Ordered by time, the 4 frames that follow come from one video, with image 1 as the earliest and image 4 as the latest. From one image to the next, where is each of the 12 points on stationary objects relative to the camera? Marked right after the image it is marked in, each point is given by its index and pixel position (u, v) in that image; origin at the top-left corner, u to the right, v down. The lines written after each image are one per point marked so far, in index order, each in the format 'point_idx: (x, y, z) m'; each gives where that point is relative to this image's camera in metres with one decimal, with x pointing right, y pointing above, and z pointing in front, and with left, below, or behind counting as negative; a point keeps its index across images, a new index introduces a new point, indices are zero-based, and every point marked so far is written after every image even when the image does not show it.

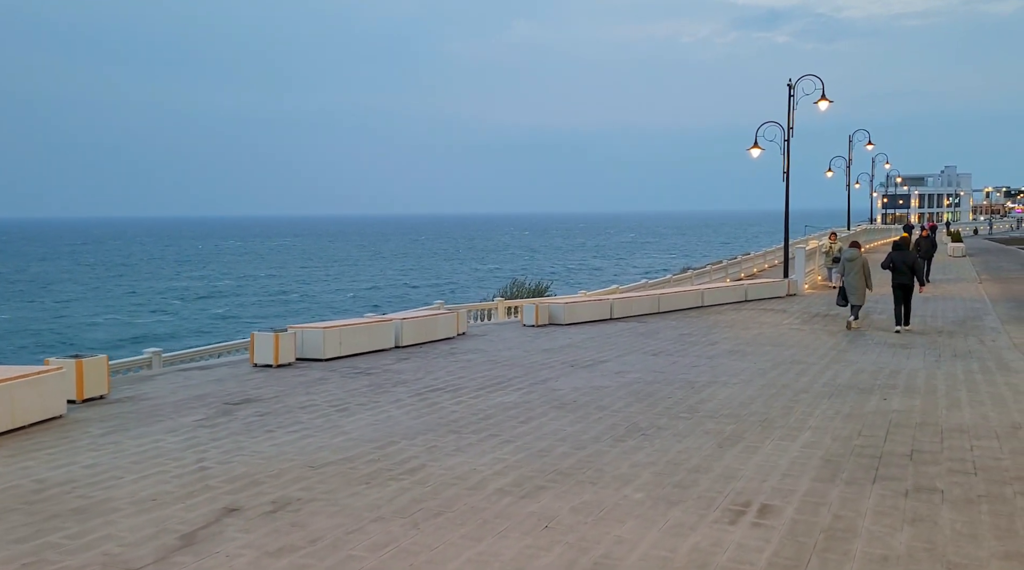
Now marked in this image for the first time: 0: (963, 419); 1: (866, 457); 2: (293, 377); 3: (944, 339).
0: (+4.1, -1.2, +9.0) m
1: (+2.6, -1.3, +7.4) m
2: (-2.5, -1.0, +11.1) m
3: (+7.6, -1.0, +17.5) m
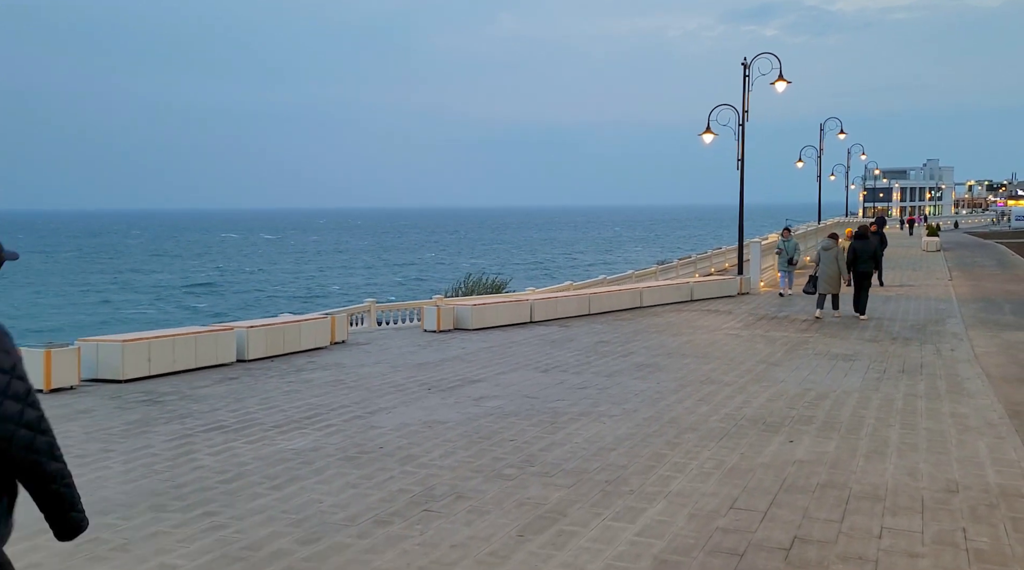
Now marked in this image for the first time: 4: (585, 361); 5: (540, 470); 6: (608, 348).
0: (+2.5, -1.3, +6.7) m
1: (+1.1, -1.4, +5.1) m
2: (-4.1, -1.1, +8.7) m
3: (+5.9, -1.0, +15.2) m
4: (+1.0, -1.0, +13.3) m
5: (+0.2, -1.3, +6.8) m
6: (+1.5, -1.0, +15.3) m
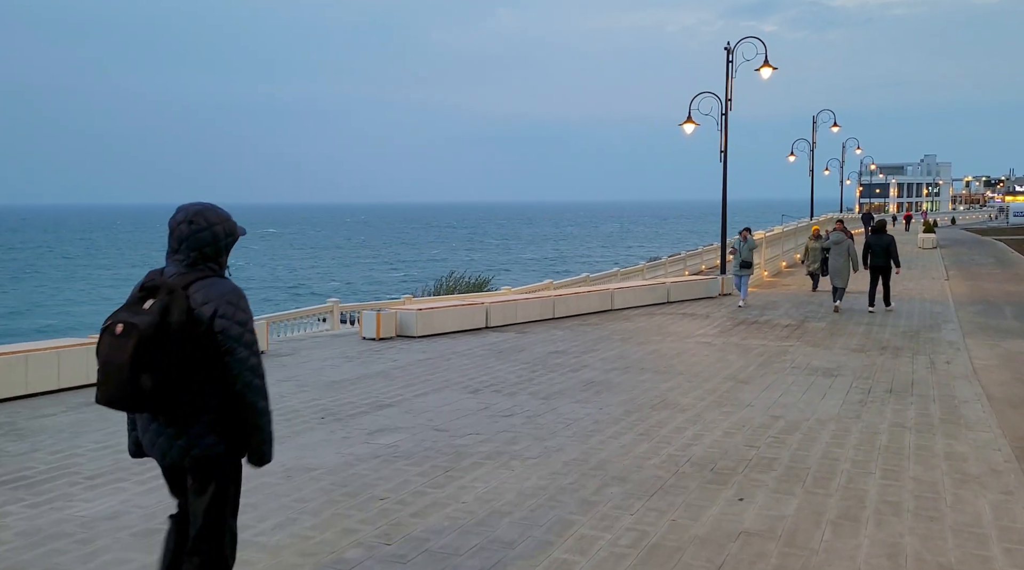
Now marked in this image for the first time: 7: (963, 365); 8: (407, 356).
0: (+1.7, -1.4, +5.0) m
1: (+0.3, -1.5, +3.4) m
2: (-4.9, -1.2, +7.0) m
3: (+5.1, -1.0, +13.6) m
4: (+0.2, -1.1, +11.6) m
5: (-0.6, -1.4, +5.1) m
6: (+0.7, -1.0, +13.6) m
7: (+6.0, -1.1, +13.2) m
8: (-1.4, -0.9, +13.5) m
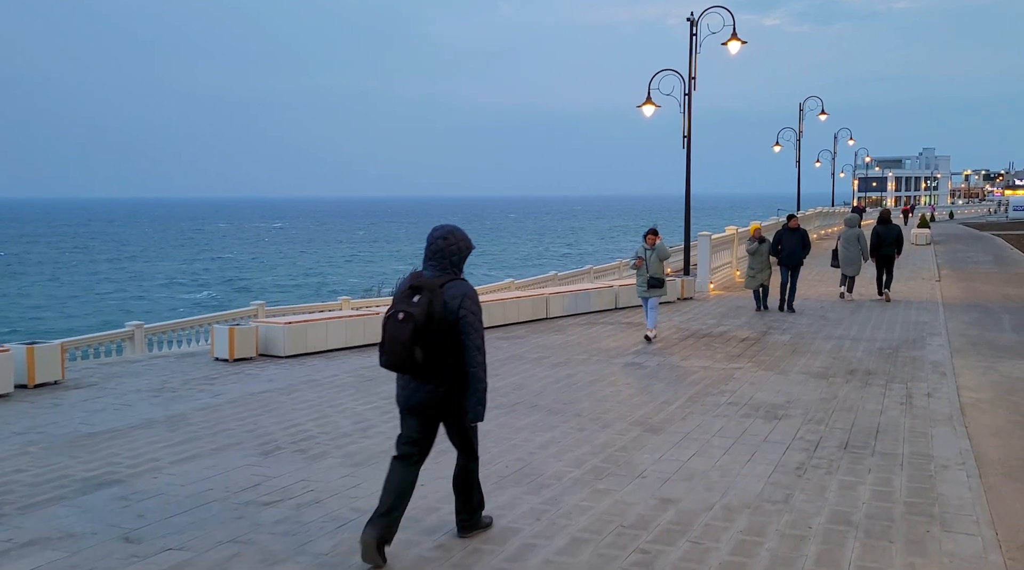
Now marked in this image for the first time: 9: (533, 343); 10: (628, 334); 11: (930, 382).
0: (+0.3, -1.6, +2.2) m
1: (-1.1, -1.7, +0.5) m
2: (-6.3, -1.3, +4.1) m
3: (+3.6, -1.2, +10.7) m
4: (-1.3, -1.2, +8.8) m
5: (-2.0, -1.6, +2.2) m
6: (-0.8, -1.1, +10.7) m
7: (+4.5, -1.2, +10.3) m
8: (-2.9, -1.1, +10.6) m
9: (+0.3, -0.9, +14.8) m
10: (+1.8, -0.8, +15.7) m
11: (+4.9, -1.1, +11.5) m
